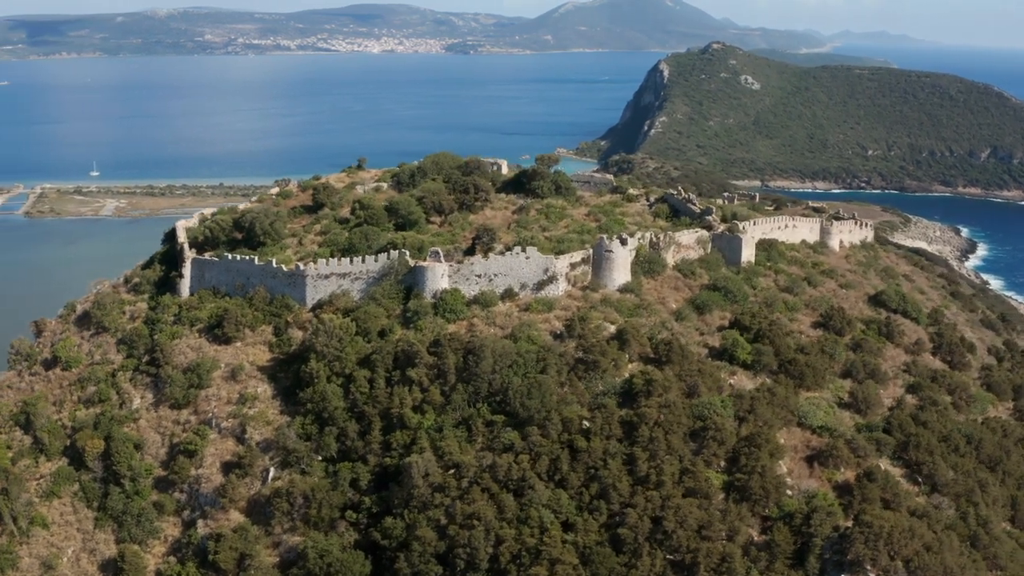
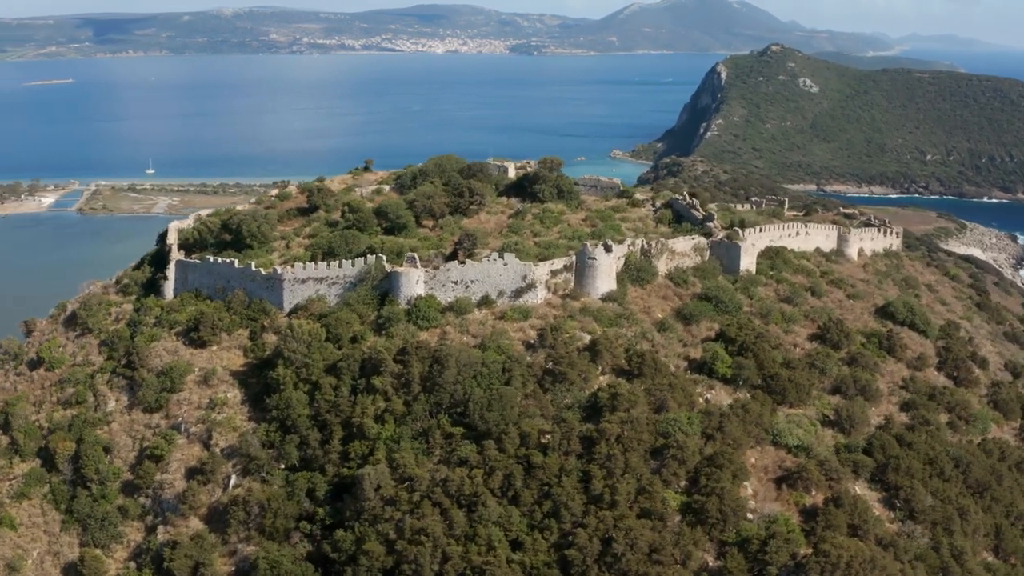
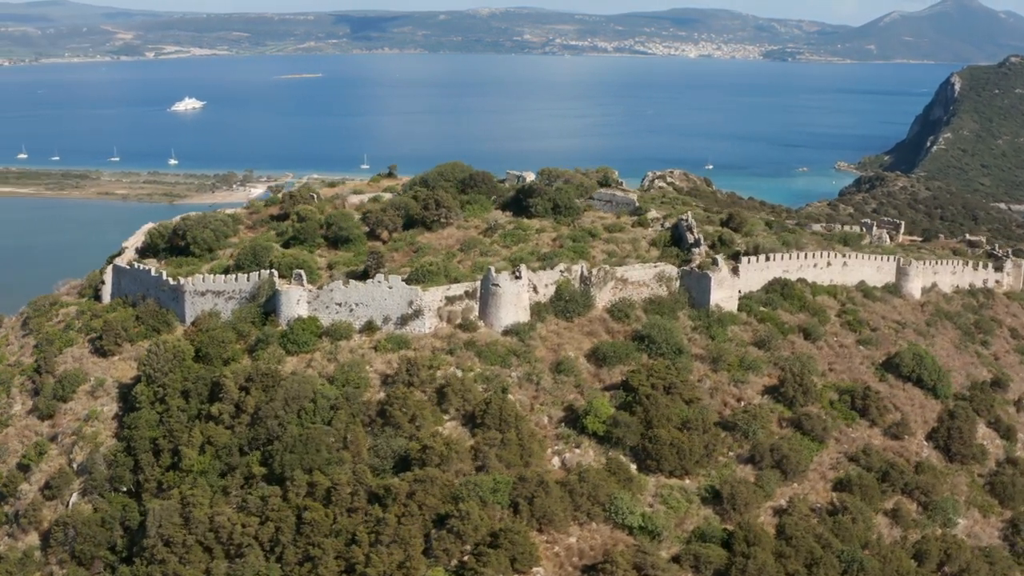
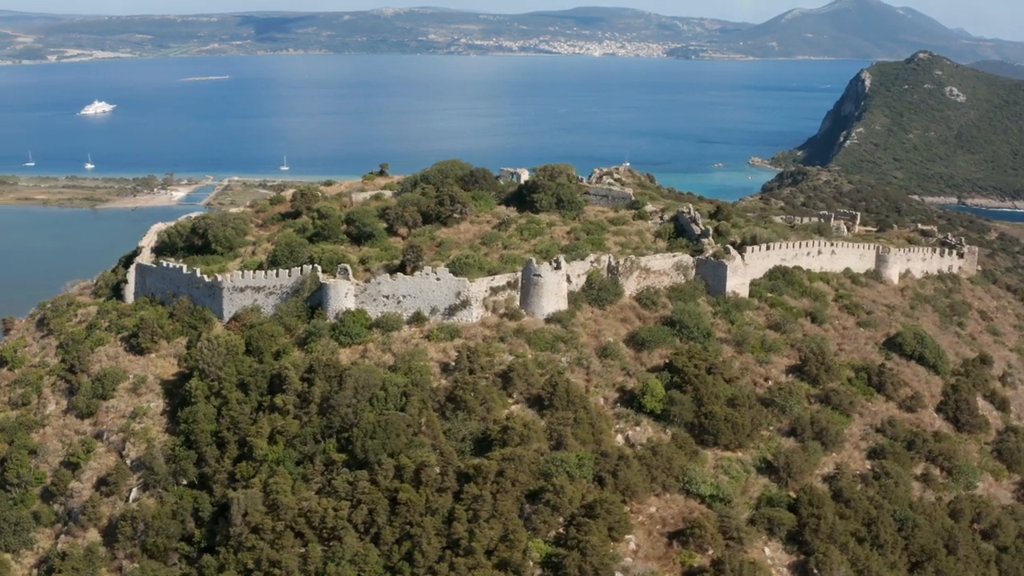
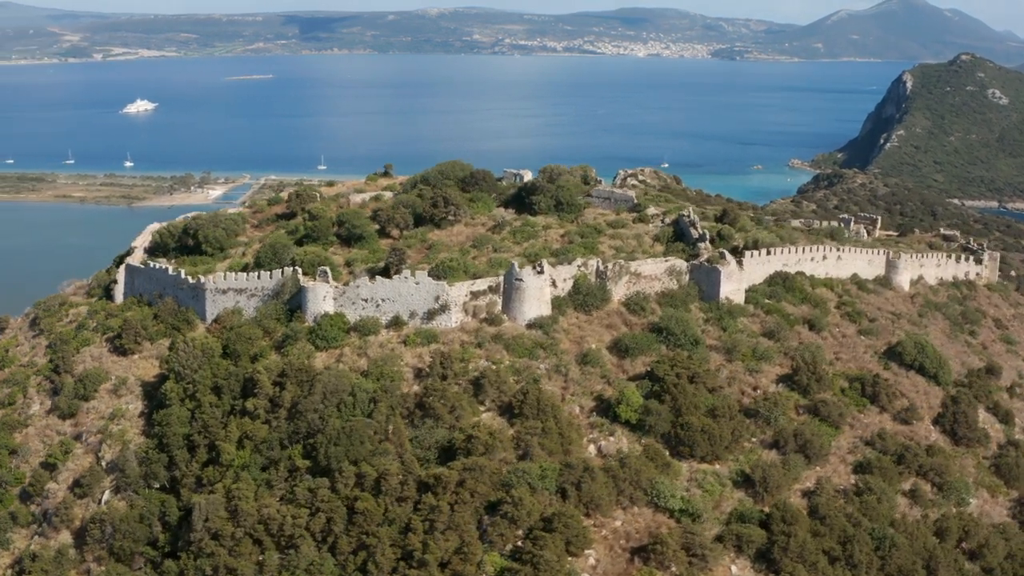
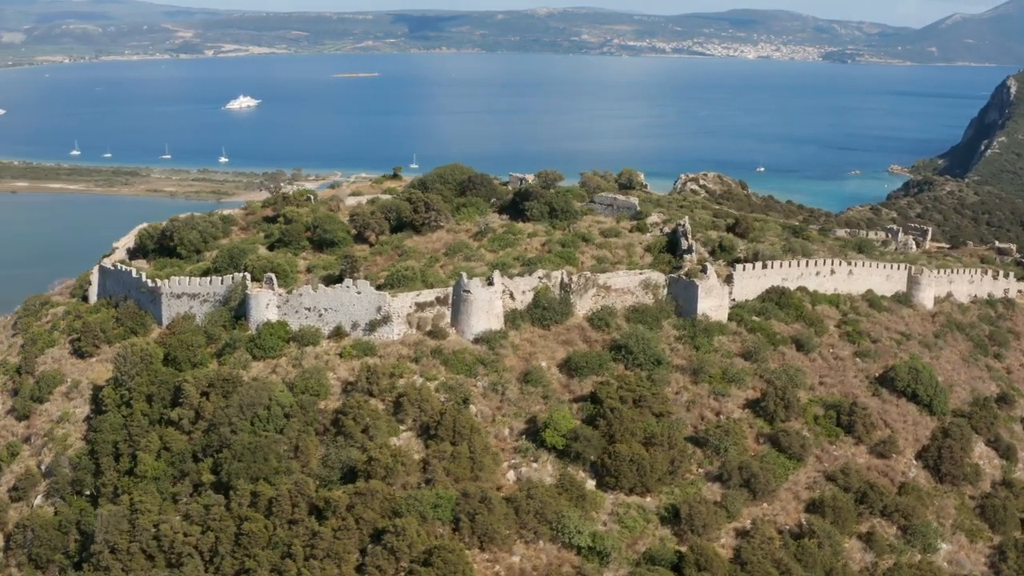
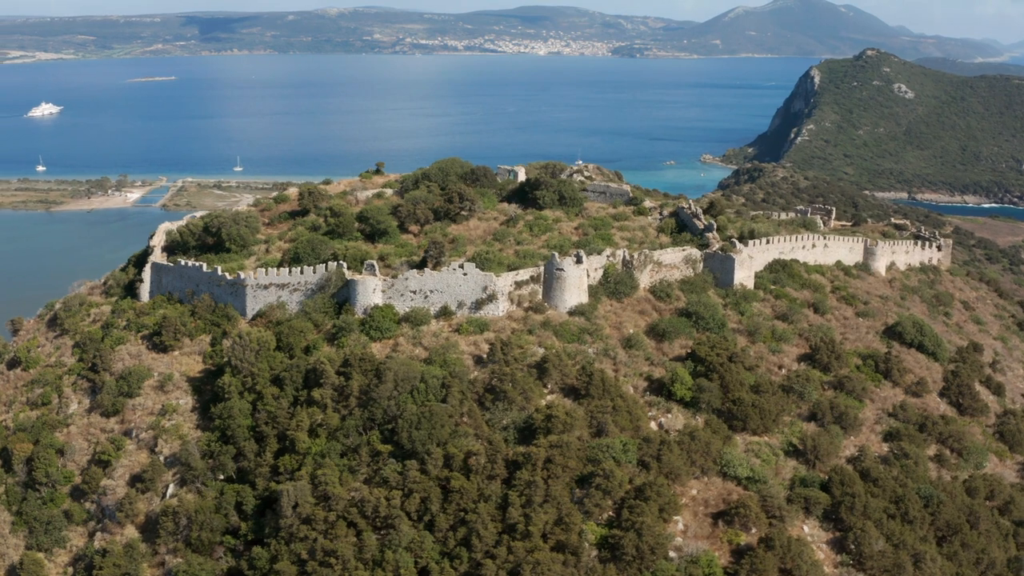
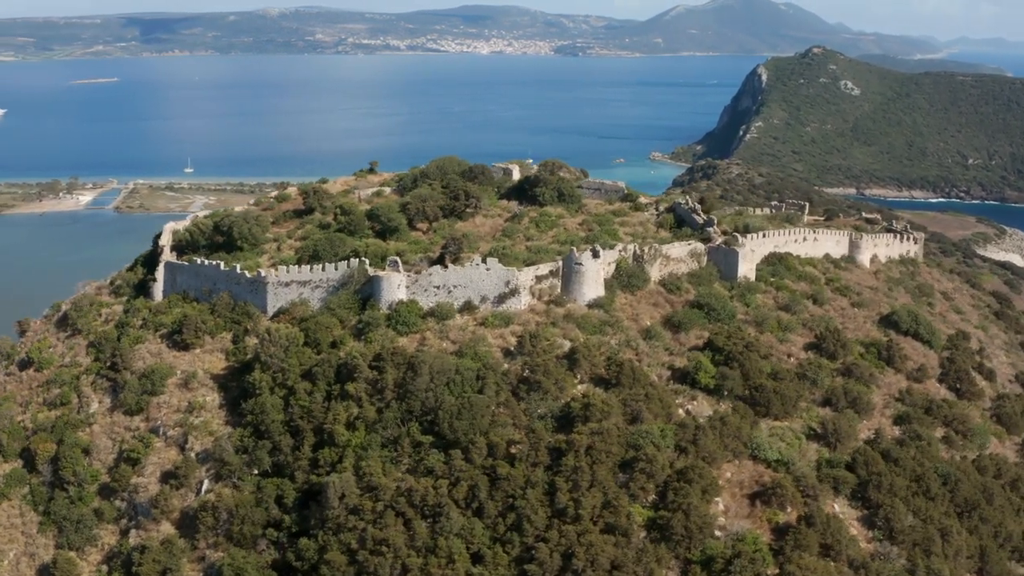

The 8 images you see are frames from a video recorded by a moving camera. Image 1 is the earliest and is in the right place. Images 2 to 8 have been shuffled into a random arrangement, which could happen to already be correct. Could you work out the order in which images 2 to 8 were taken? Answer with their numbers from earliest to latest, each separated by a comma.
2, 8, 7, 4, 5, 3, 6
